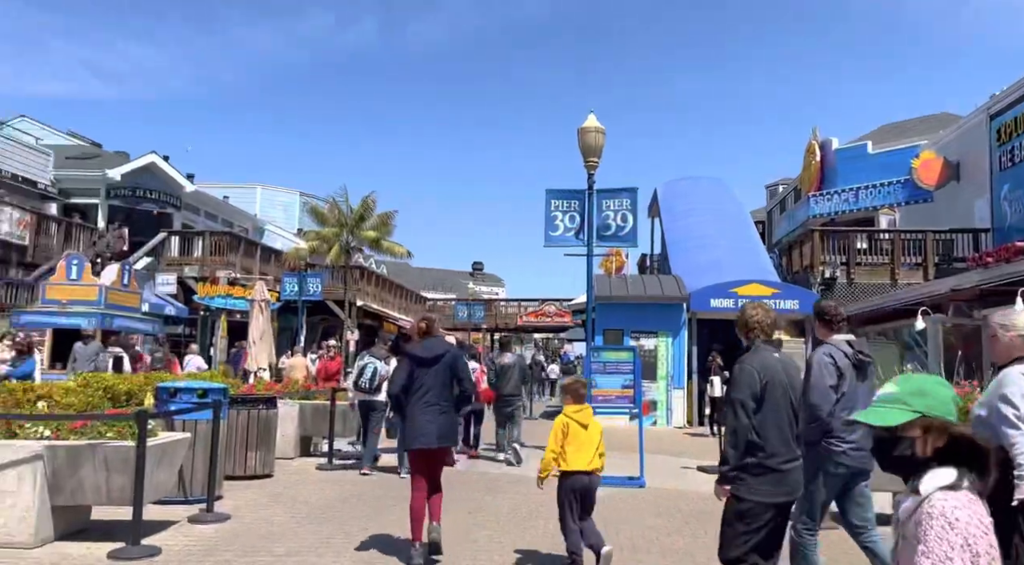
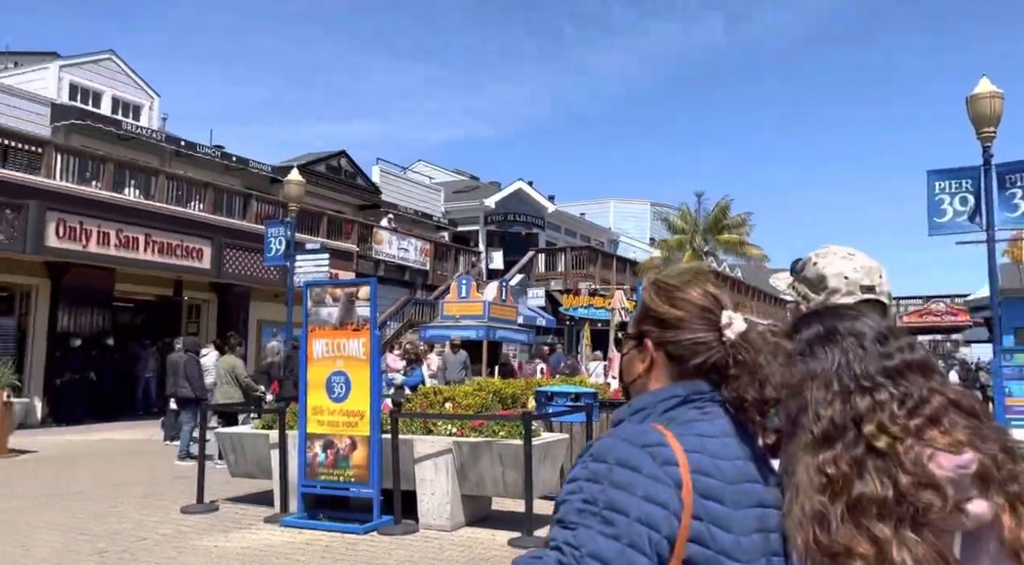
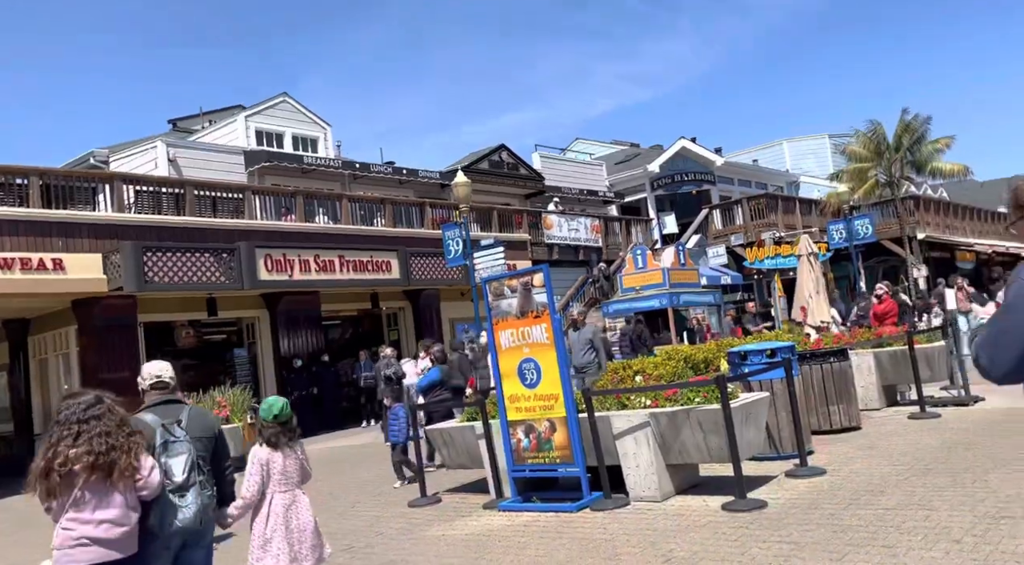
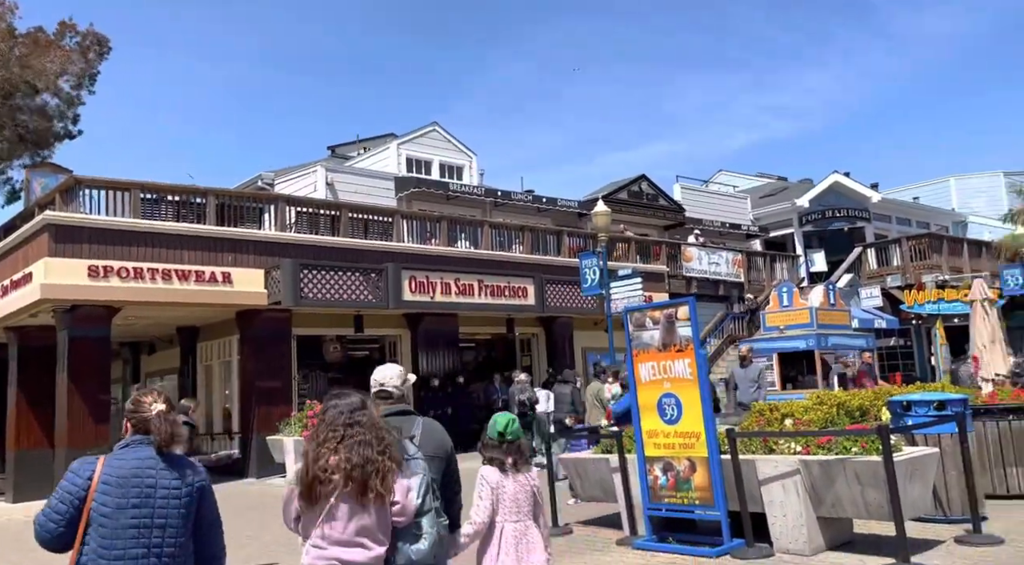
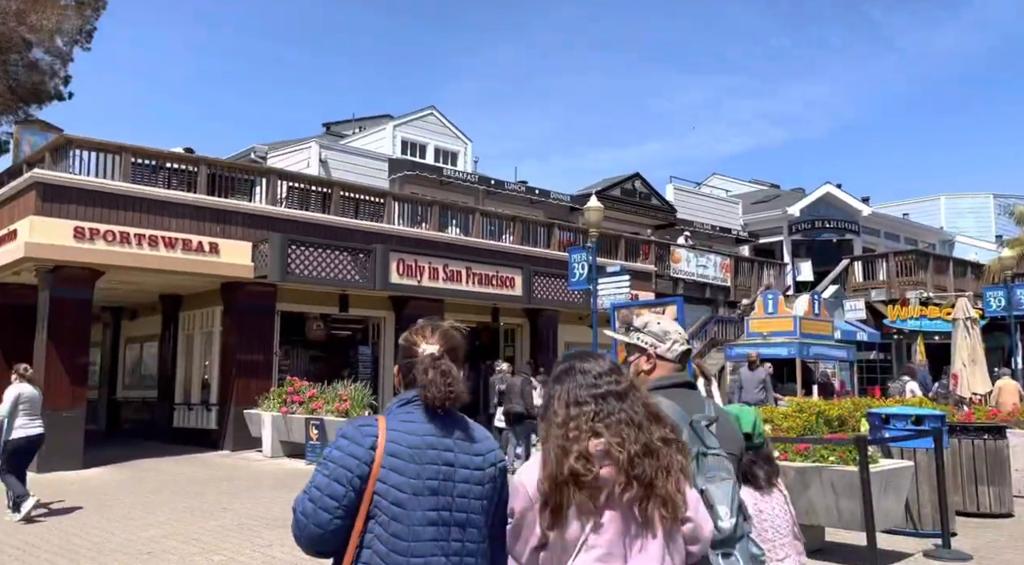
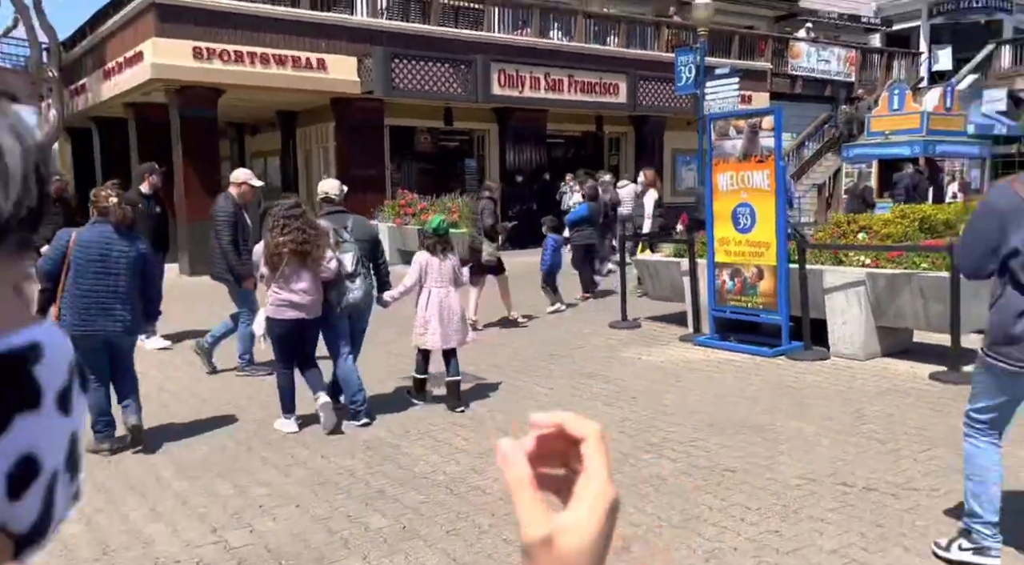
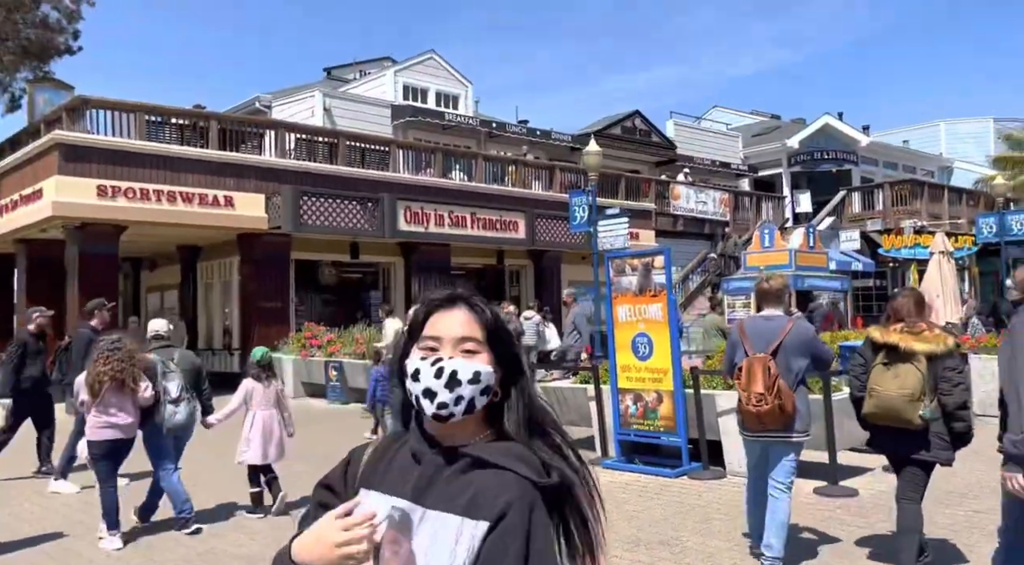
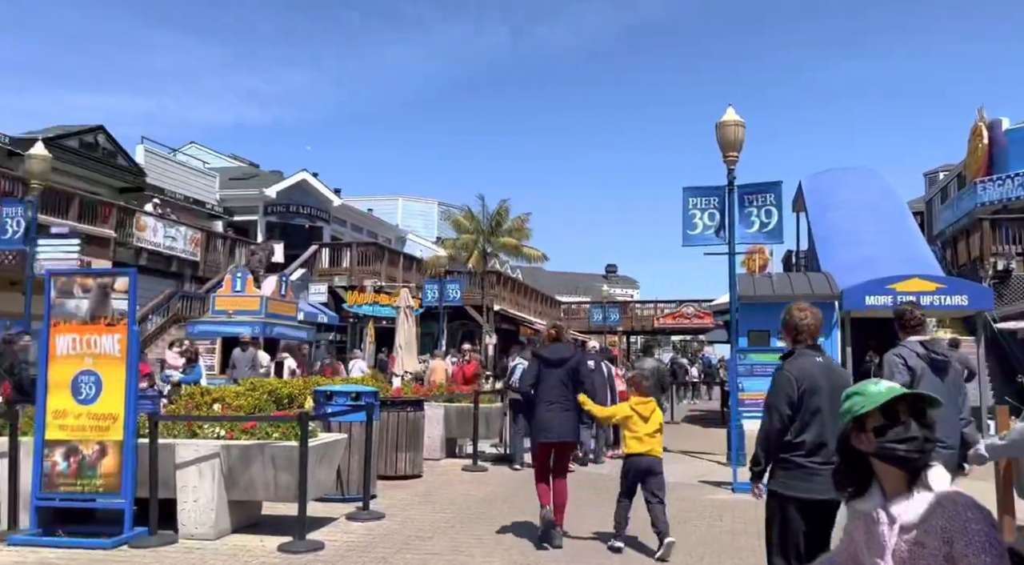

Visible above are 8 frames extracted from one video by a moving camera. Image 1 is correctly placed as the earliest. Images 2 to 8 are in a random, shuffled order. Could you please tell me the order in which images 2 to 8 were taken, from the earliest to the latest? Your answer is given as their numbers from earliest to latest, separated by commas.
8, 2, 5, 4, 3, 6, 7
